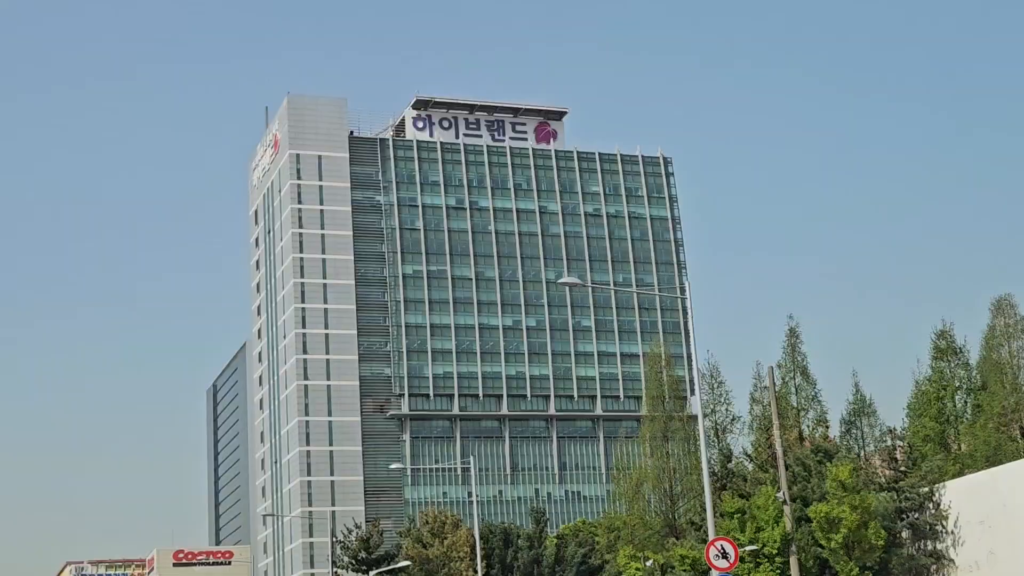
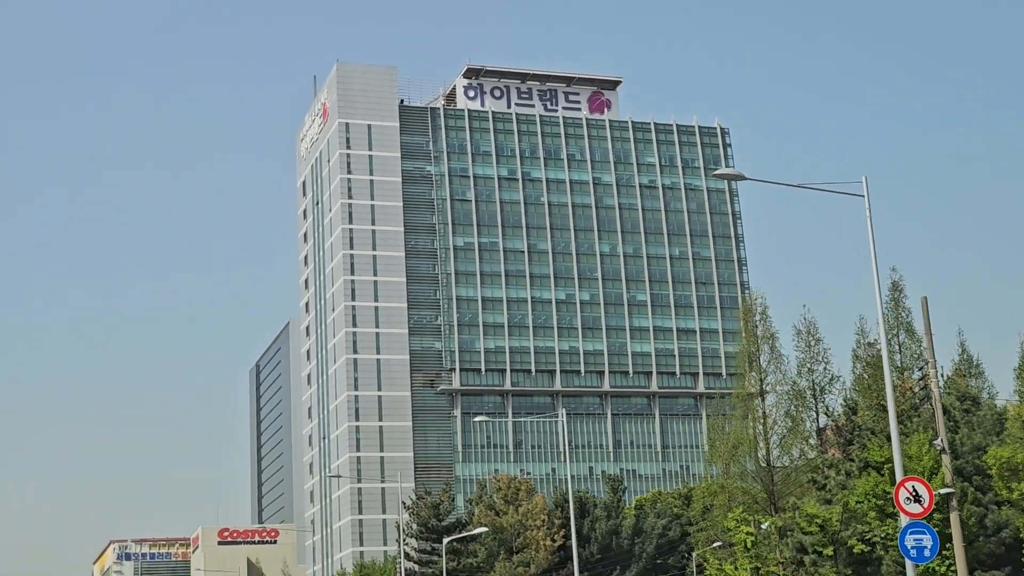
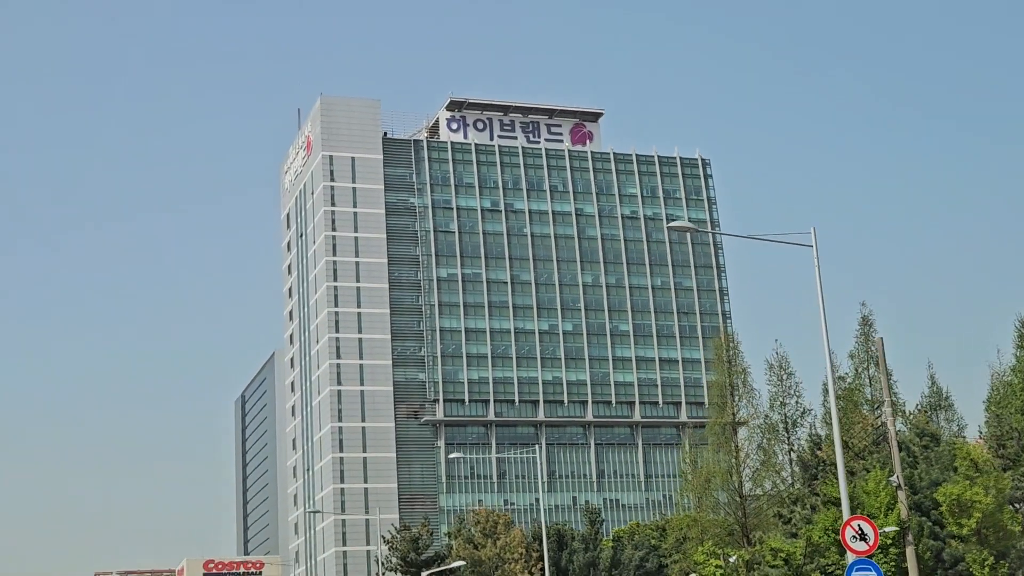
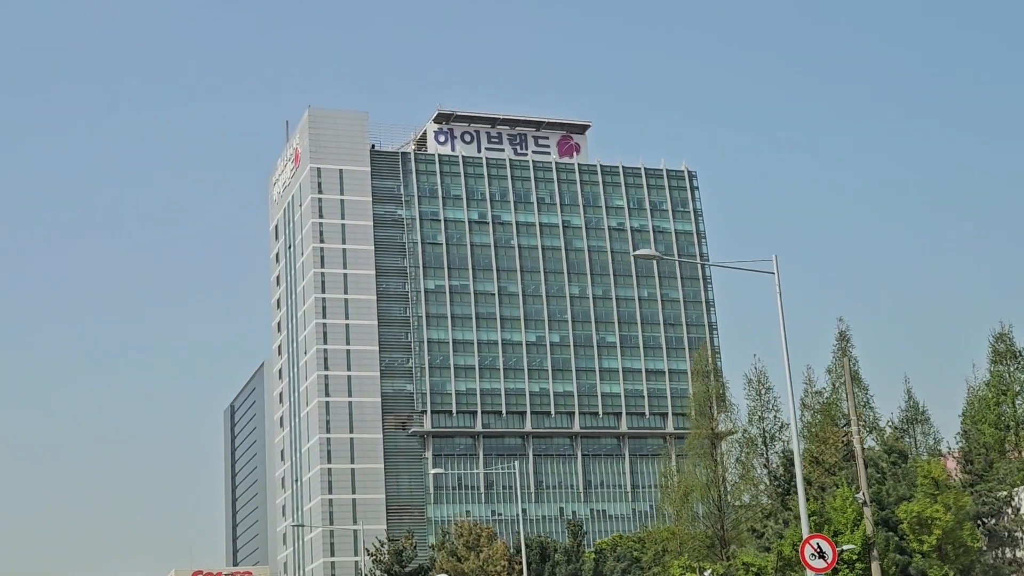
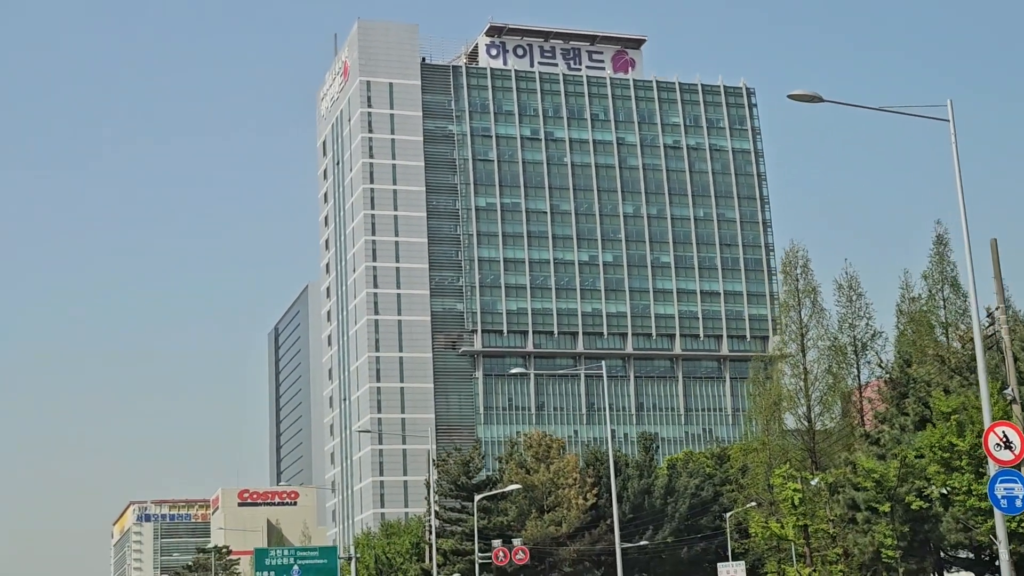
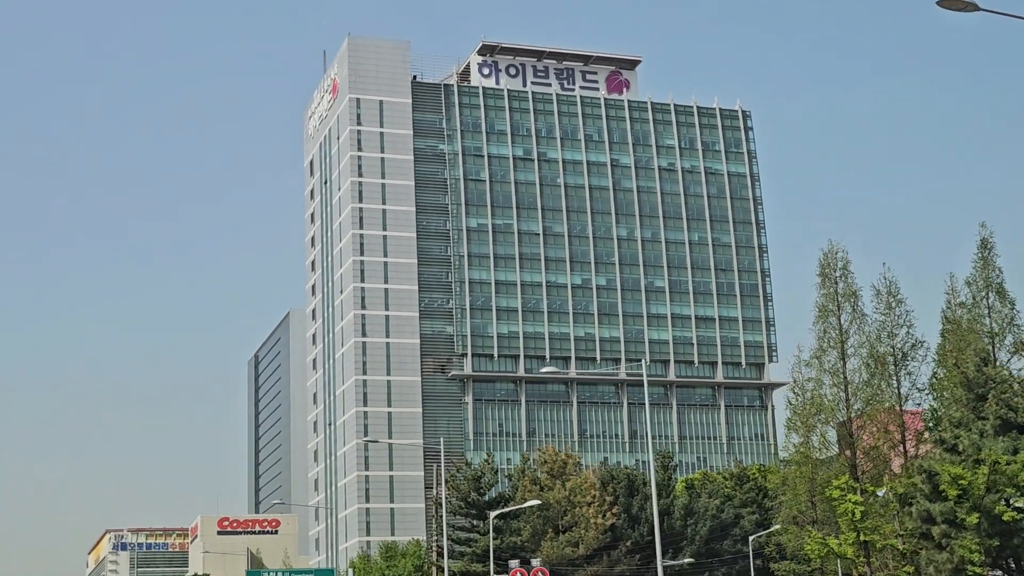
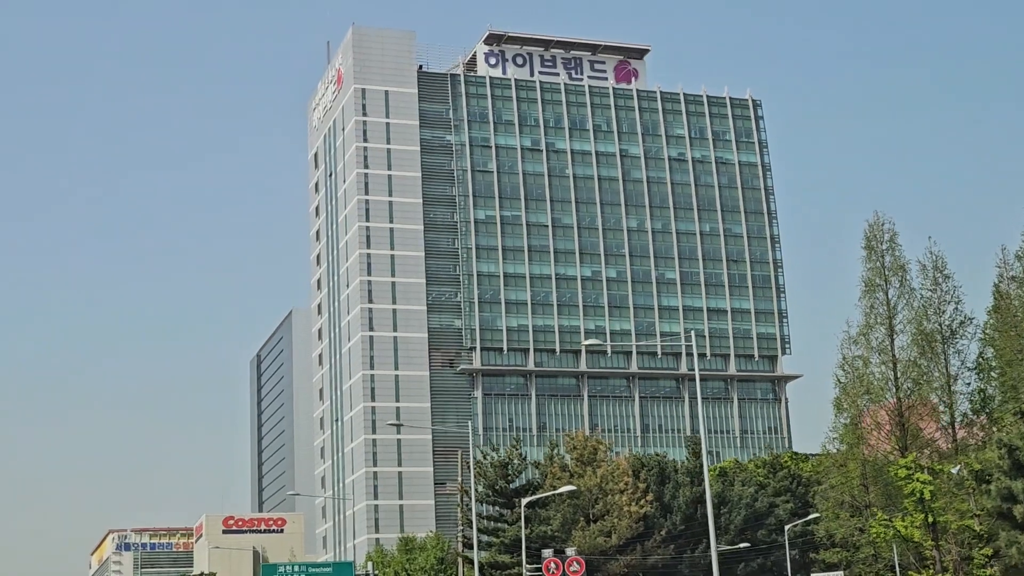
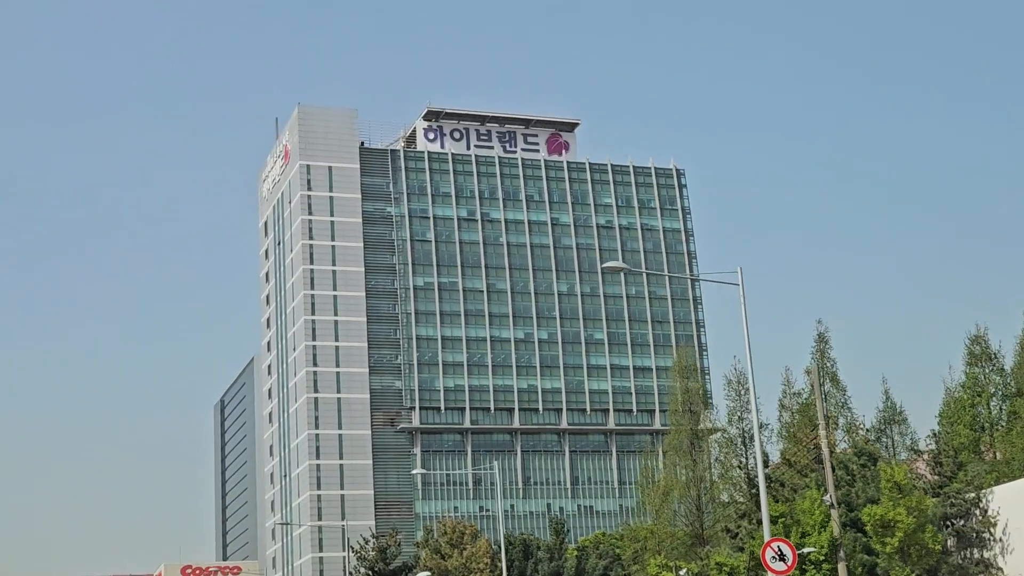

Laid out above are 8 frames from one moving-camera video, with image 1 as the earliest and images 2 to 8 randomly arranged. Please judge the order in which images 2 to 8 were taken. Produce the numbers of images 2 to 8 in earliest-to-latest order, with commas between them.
8, 4, 3, 2, 5, 6, 7
